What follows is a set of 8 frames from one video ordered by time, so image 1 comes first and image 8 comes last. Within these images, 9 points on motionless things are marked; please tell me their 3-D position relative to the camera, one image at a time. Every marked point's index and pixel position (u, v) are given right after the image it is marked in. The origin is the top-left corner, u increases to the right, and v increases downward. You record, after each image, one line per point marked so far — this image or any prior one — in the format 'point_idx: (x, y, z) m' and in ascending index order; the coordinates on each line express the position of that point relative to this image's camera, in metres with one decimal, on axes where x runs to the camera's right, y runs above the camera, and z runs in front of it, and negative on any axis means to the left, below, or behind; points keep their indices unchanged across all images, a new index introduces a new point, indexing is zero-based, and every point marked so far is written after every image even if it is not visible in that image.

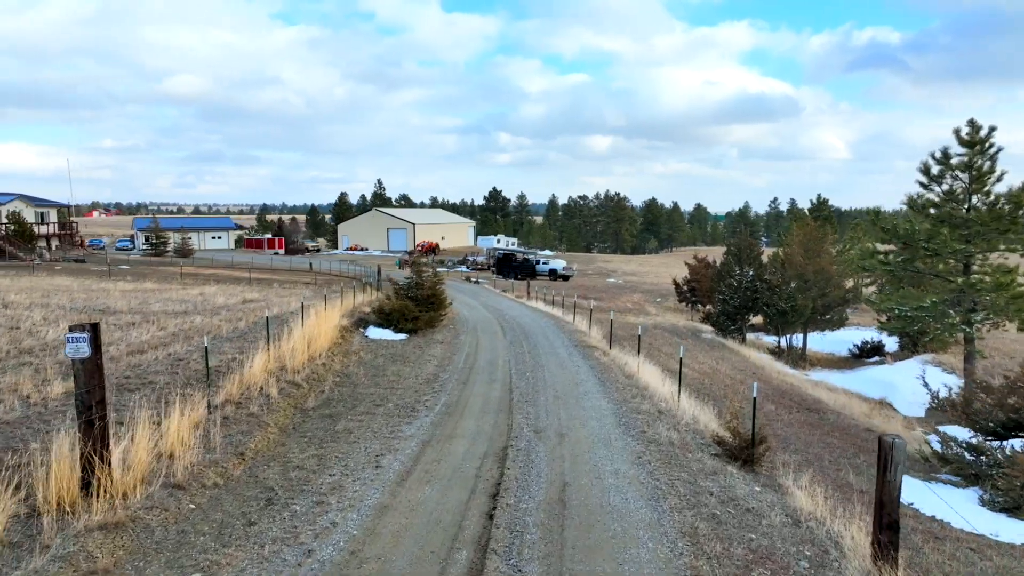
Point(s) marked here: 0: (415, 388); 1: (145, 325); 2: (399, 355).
0: (-1.7, -1.7, +12.3) m
1: (-8.0, -0.8, +15.5) m
2: (-2.6, -1.5, +16.3) m
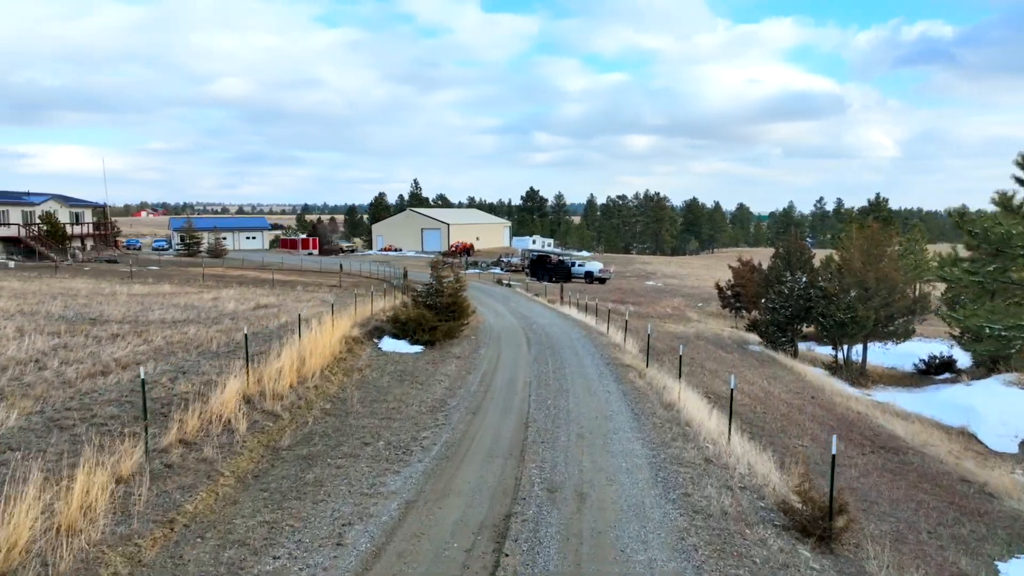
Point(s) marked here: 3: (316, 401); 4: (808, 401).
0: (-1.4, -1.9, +10.5) m
1: (-7.6, -1.0, +14.1) m
2: (-2.1, -1.7, +14.5) m
3: (-3.0, -1.8, +11.0) m
4: (+6.2, -2.4, +14.9) m
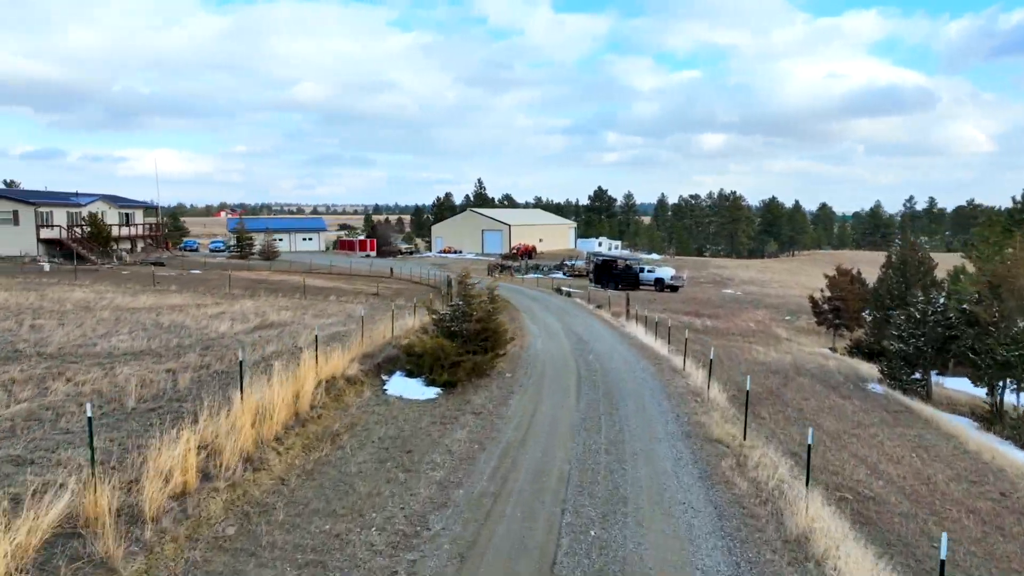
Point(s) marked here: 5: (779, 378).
0: (-1.3, -2.4, +6.2) m
1: (-7.1, -1.4, +10.3) m
2: (-1.6, -2.2, +10.3) m
3: (-2.9, -2.2, +6.8) m
4: (+6.7, -3.0, +9.8) m
5: (+6.8, -2.3, +18.2) m
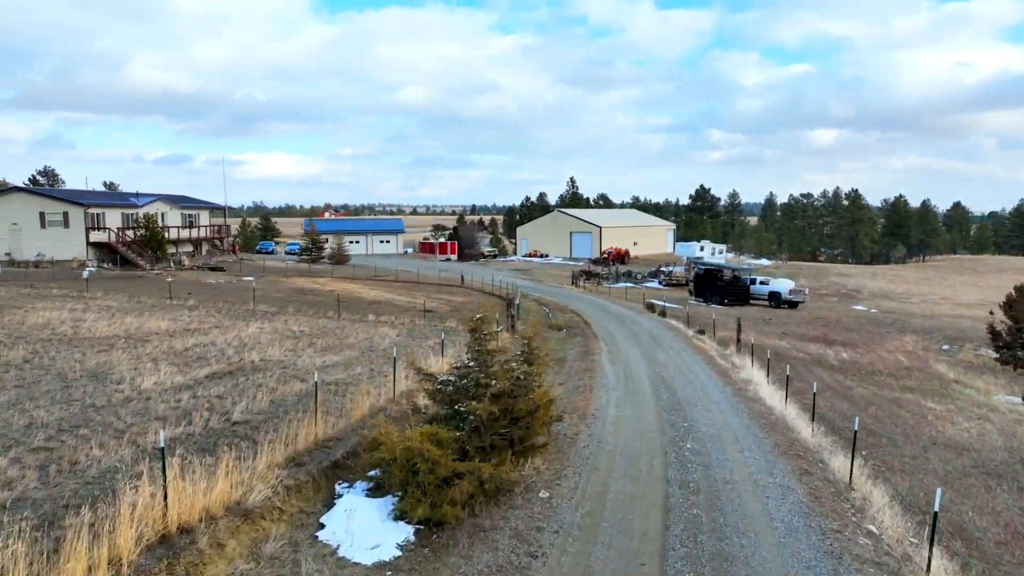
0: (-2.1, -3.1, 0.0) m
1: (-7.2, -2.1, +4.9) m
2: (-1.8, -2.9, +4.1) m
3: (-3.5, -2.9, +0.9) m
4: (+6.4, -3.8, +2.5) m
5: (+7.6, -3.1, +10.8) m
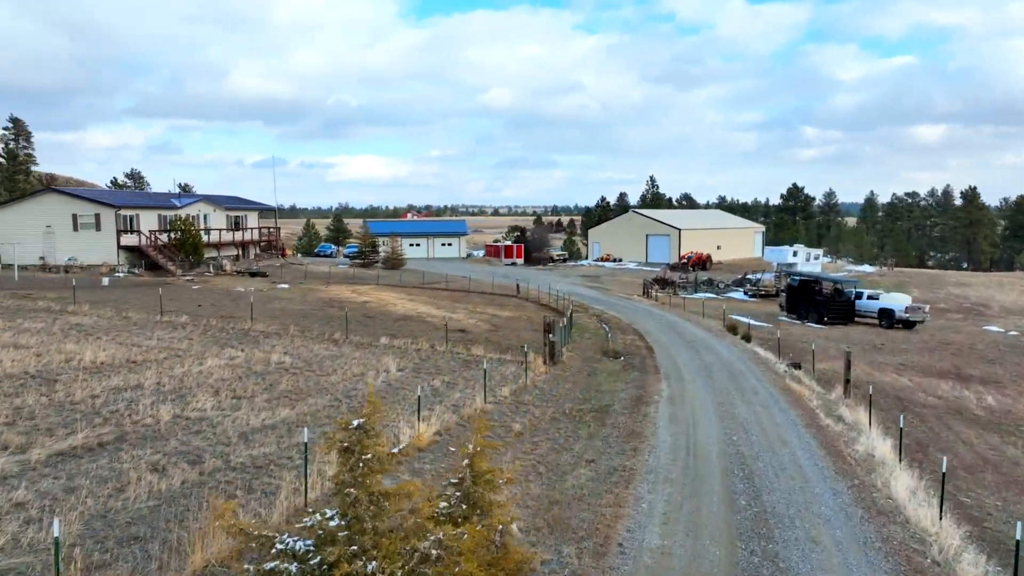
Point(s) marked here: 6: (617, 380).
0: (-3.9, -3.7, -4.6) m
1: (-8.4, -2.5, +0.7) m
2: (-3.2, -3.5, -0.6) m
3: (-5.2, -3.4, -3.6) m
4: (+4.8, -4.4, -3.1) m
5: (+7.0, -3.8, +4.9) m
6: (+2.9, -2.6, +19.8) m
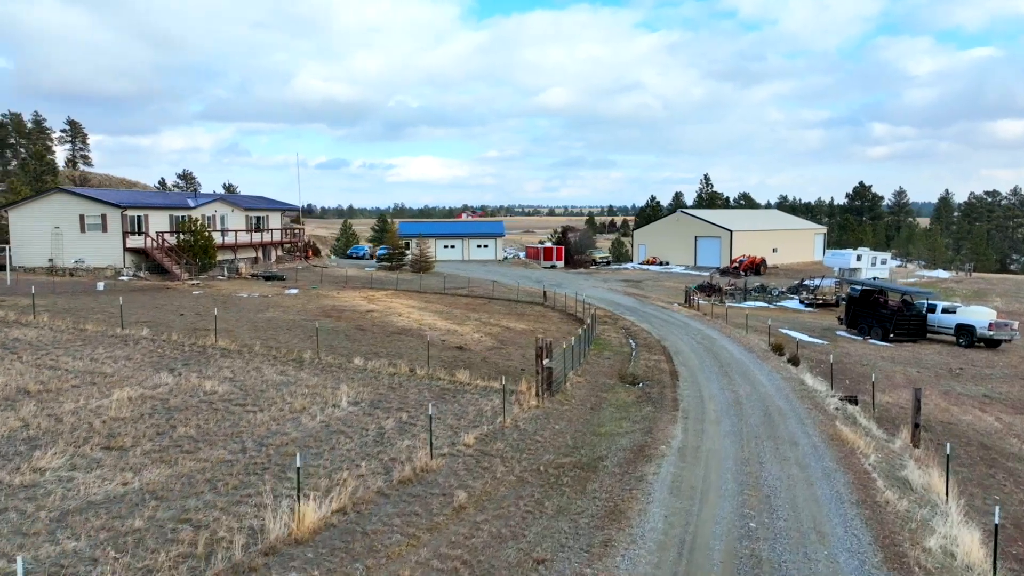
0: (-6.2, -4.0, -7.6) m
1: (-10.3, -2.8, -1.9) m
2: (-5.1, -3.8, -3.7) m
3: (-7.4, -3.8, -6.5) m
4: (+2.6, -4.8, -6.8) m
5: (+5.4, -4.2, +1.1) m
6: (+2.5, -3.0, +16.2) m
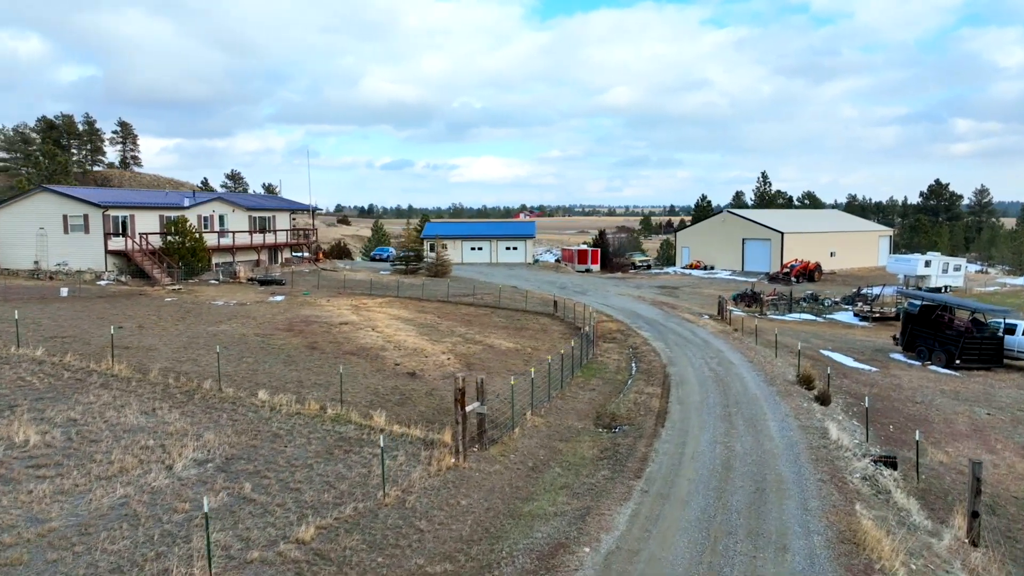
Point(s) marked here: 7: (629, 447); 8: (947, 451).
0: (-9.8, -4.3, -10.8) m
1: (-13.4, -3.2, -4.7) m
2: (-8.4, -4.2, -7.0) m
3: (-11.0, -4.1, -9.6) m
4: (-1.0, -5.2, -10.7) m
5: (+2.5, -4.7, -3.2) m
6: (+0.9, -3.4, +12.2) m
7: (+2.4, -3.2, +14.5) m
8: (+9.7, -3.5, +15.7) m
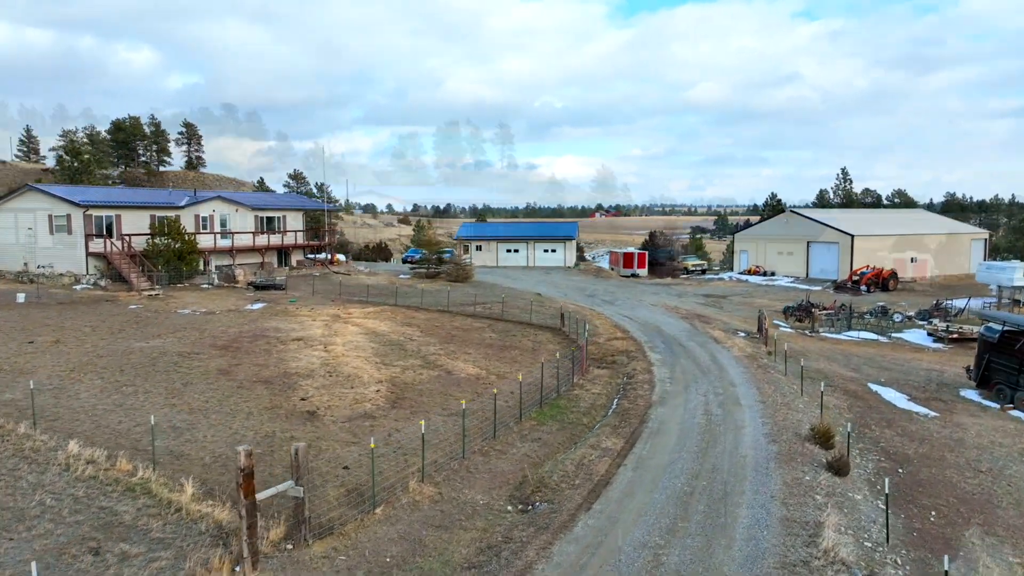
0: (-14.8, -4.7, -13.5) m
1: (-17.7, -3.4, -7.1) m
2: (-13.0, -4.5, -9.9) m
3: (-15.8, -4.4, -12.2) m
4: (-6.1, -5.7, -14.4) m
5: (-1.7, -5.1, -7.3) m
6: (-1.6, -3.9, +8.1) m
7: (+0.2, -3.7, +10.2) m
8: (+7.5, -4.0, +10.7) m
